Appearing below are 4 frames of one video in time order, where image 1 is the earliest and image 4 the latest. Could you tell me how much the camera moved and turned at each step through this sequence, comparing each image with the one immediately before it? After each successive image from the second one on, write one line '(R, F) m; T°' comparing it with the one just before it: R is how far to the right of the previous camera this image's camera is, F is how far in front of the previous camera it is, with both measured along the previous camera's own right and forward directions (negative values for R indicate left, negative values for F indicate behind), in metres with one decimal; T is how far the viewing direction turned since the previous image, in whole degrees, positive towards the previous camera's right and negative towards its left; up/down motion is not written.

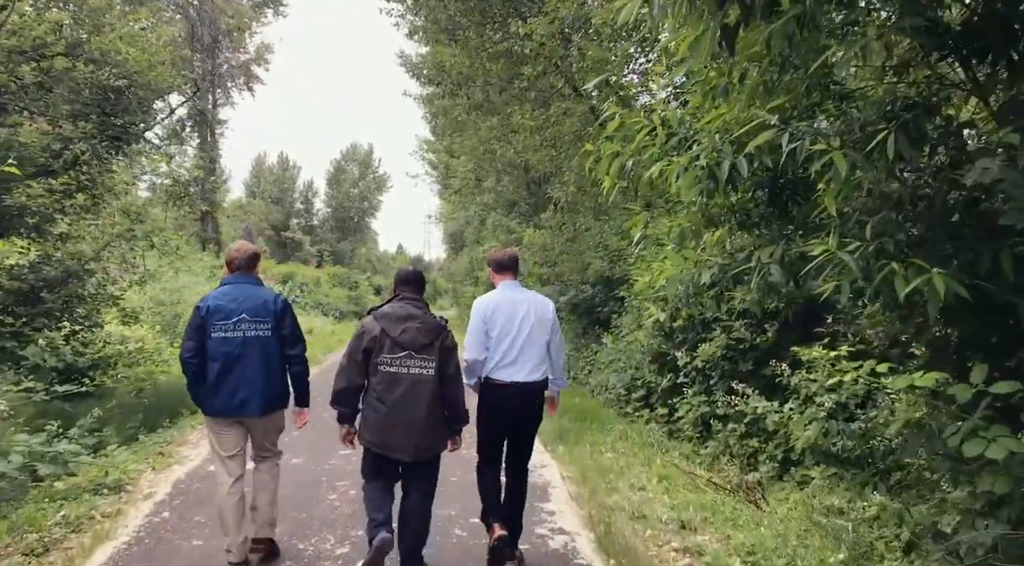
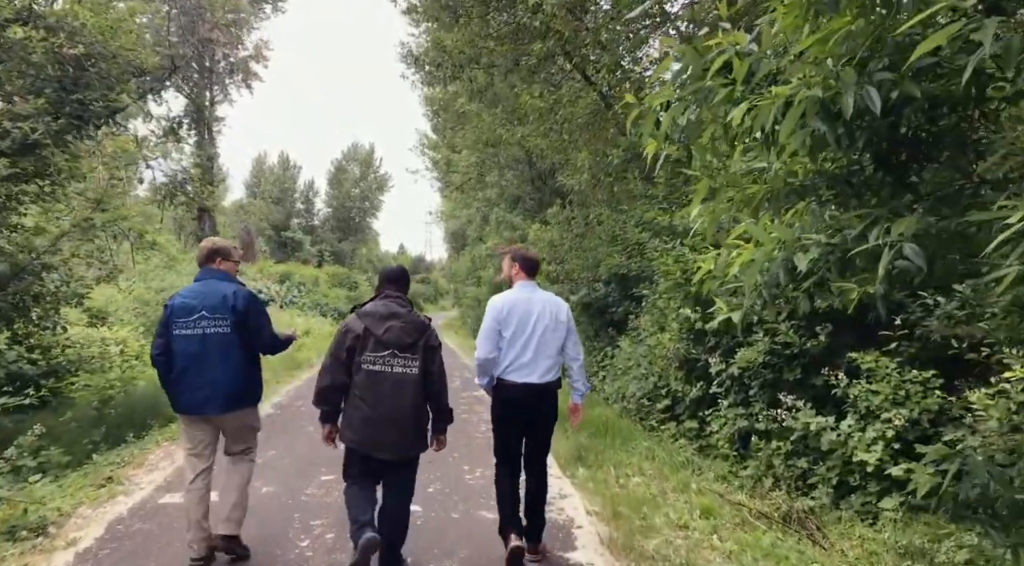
(-0.1, +1.0) m; 0°
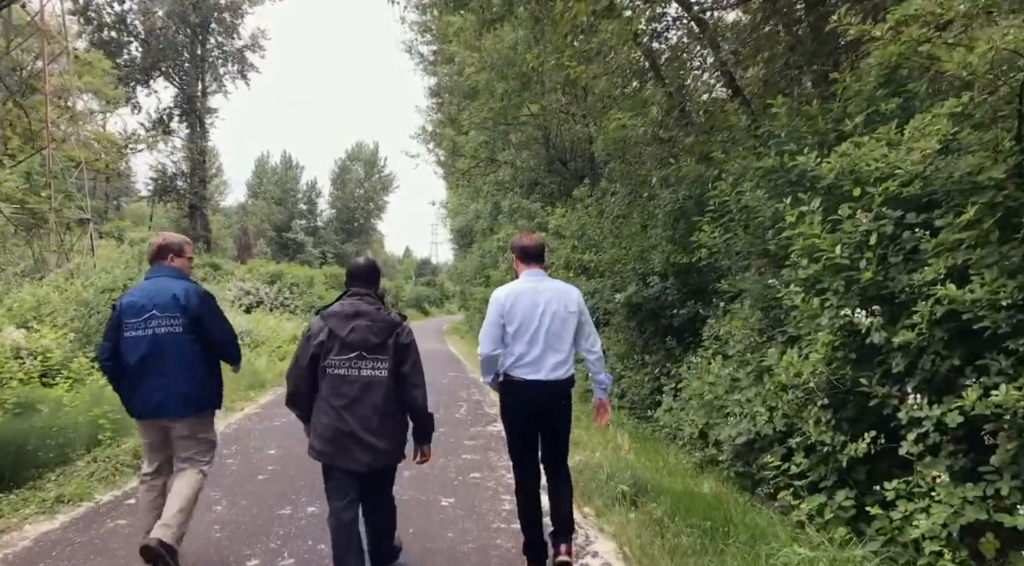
(-0.3, +3.1) m; -1°
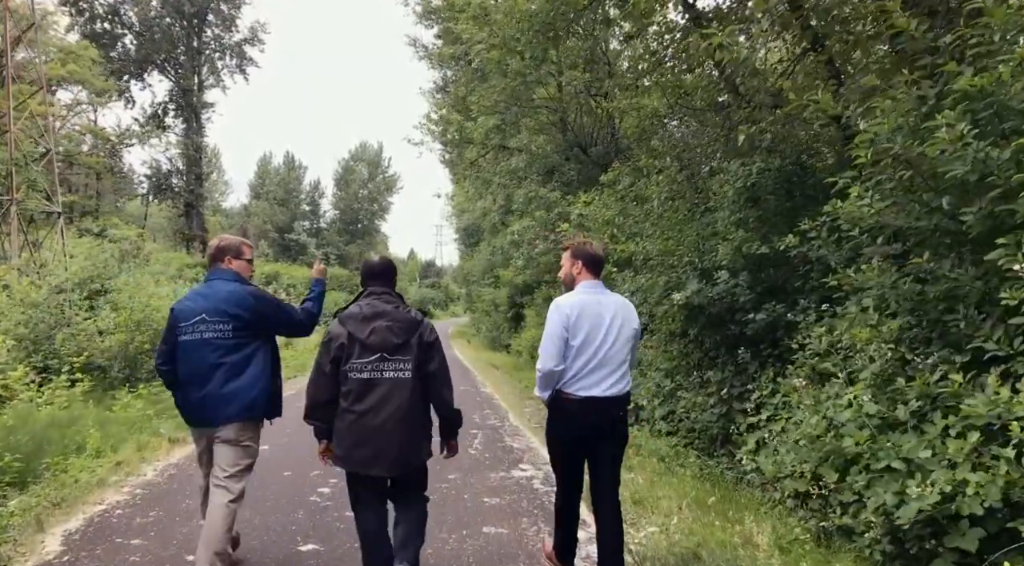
(-0.3, +2.1) m; 0°
